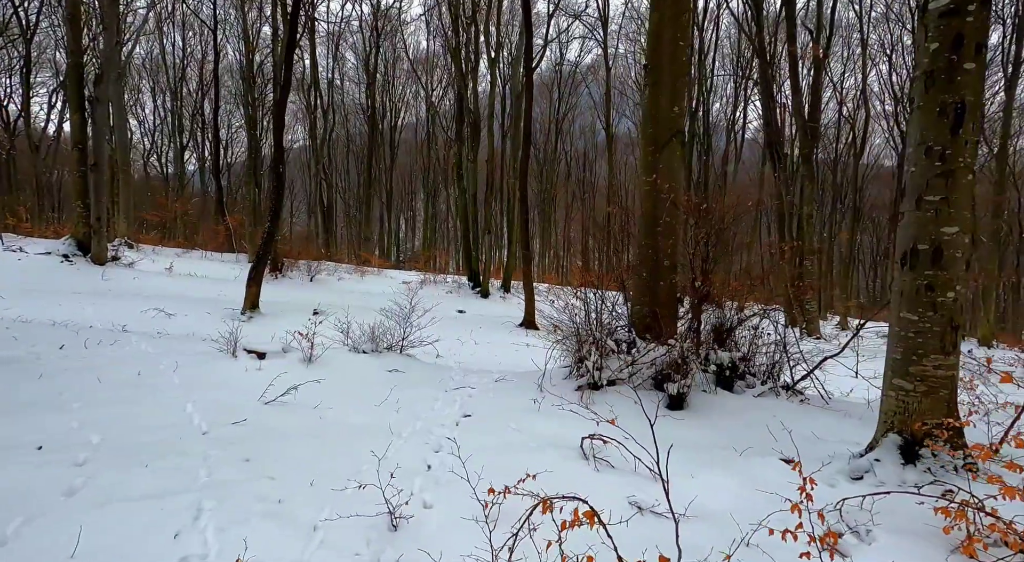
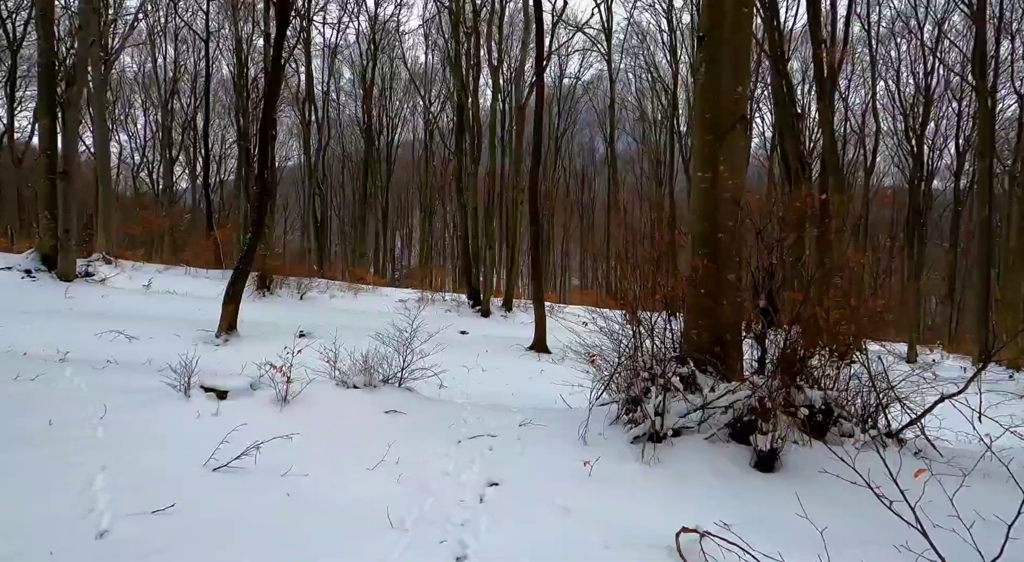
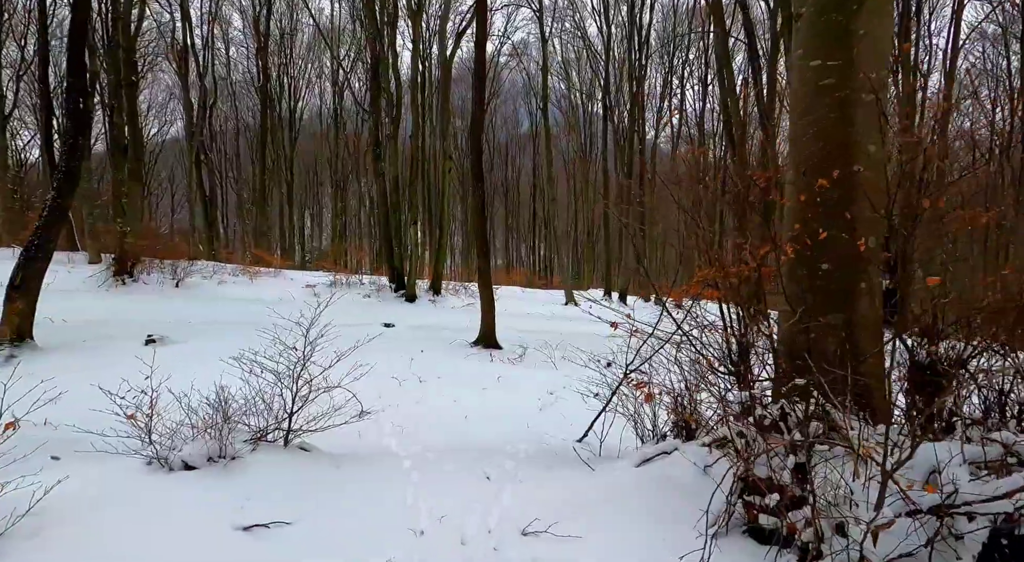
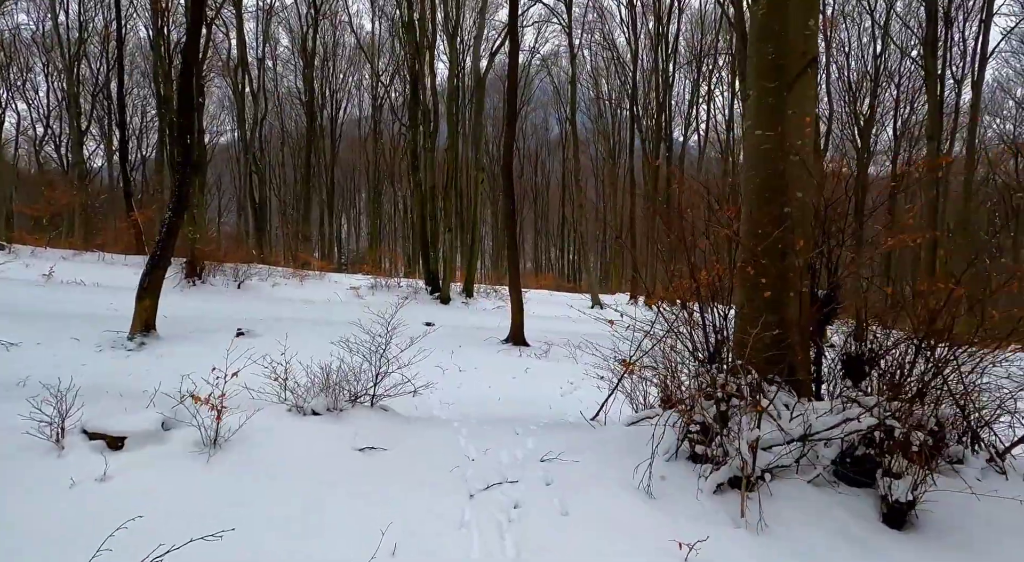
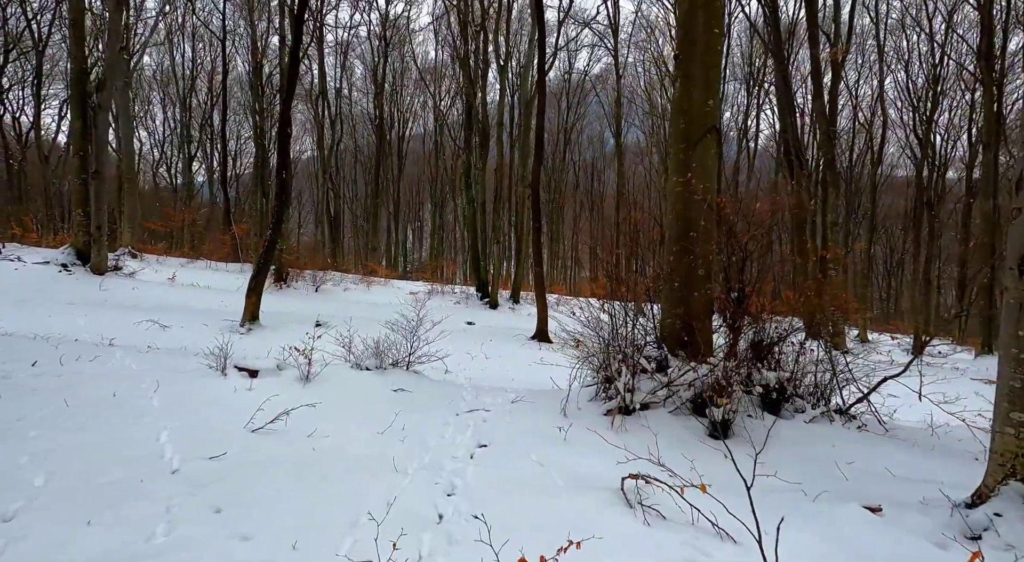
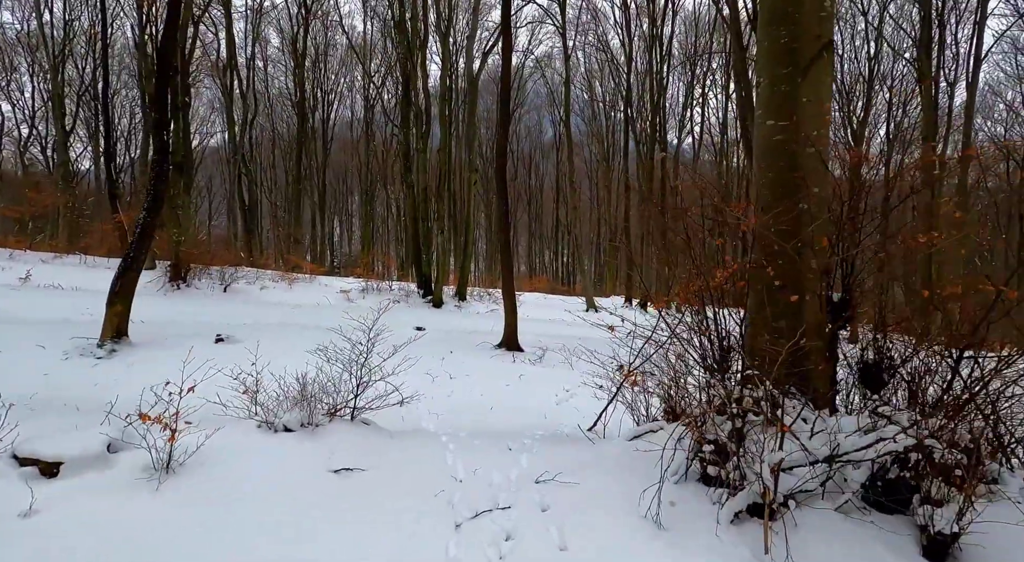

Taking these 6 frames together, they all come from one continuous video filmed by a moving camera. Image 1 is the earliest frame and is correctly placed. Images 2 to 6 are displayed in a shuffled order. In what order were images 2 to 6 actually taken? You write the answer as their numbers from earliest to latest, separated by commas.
5, 2, 4, 6, 3
